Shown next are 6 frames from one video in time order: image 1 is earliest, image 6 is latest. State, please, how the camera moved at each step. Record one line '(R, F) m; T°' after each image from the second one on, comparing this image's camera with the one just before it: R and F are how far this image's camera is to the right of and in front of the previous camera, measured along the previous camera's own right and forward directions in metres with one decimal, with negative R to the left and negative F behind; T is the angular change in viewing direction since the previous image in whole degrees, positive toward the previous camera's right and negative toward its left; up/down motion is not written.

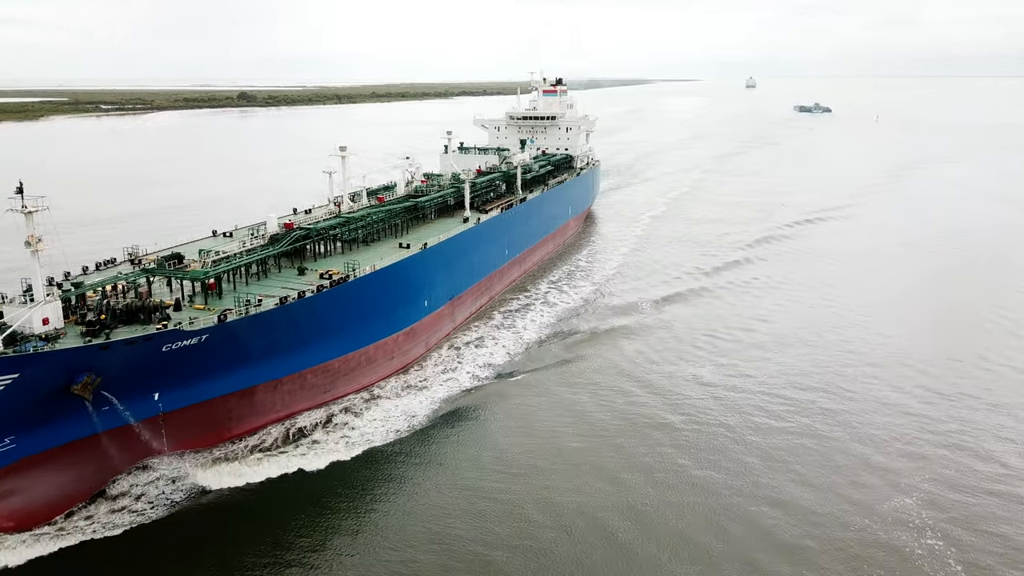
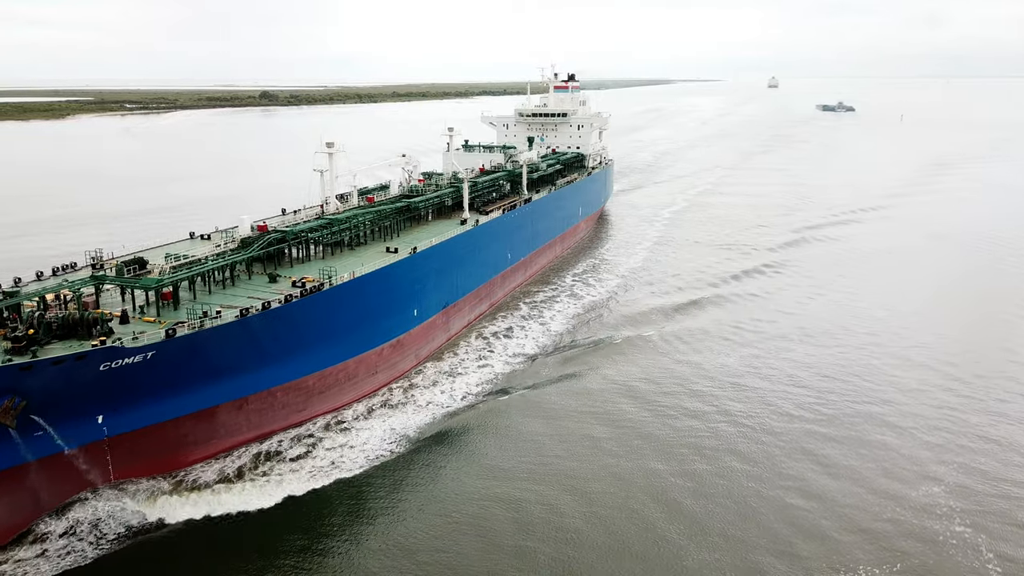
(+0.3, +1.2) m; -1°
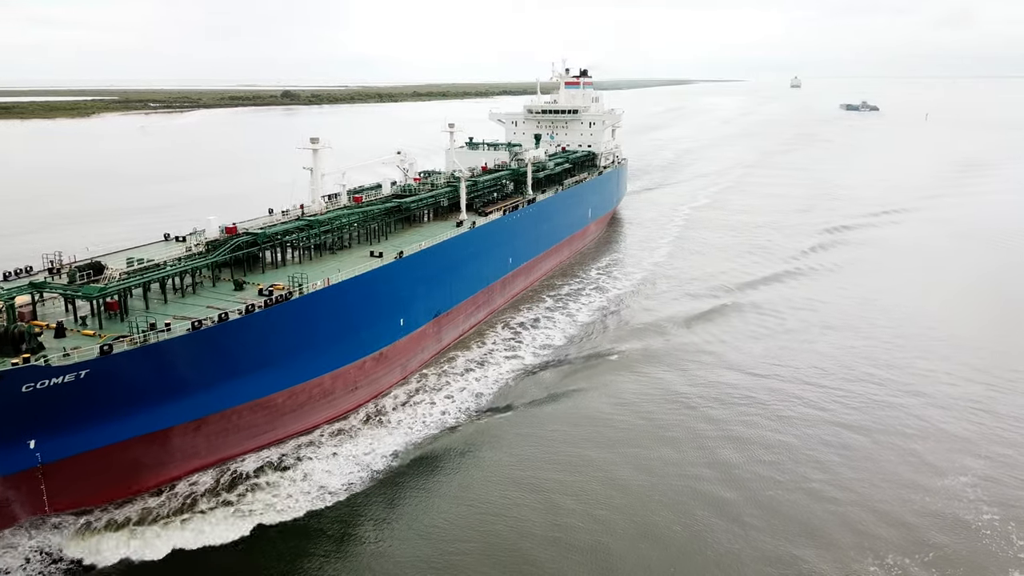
(+0.3, +1.1) m; -1°
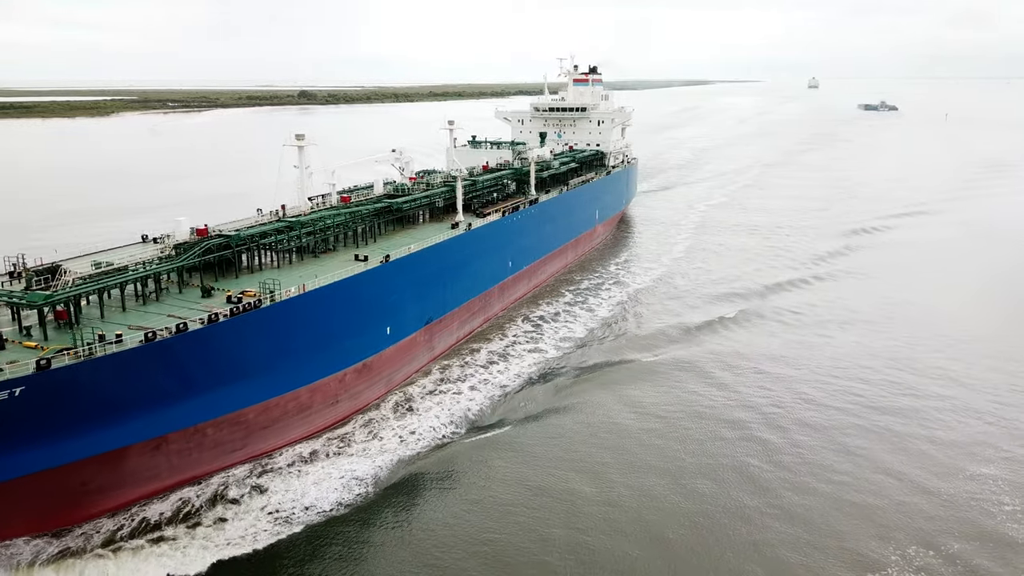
(+0.3, +0.8) m; -1°
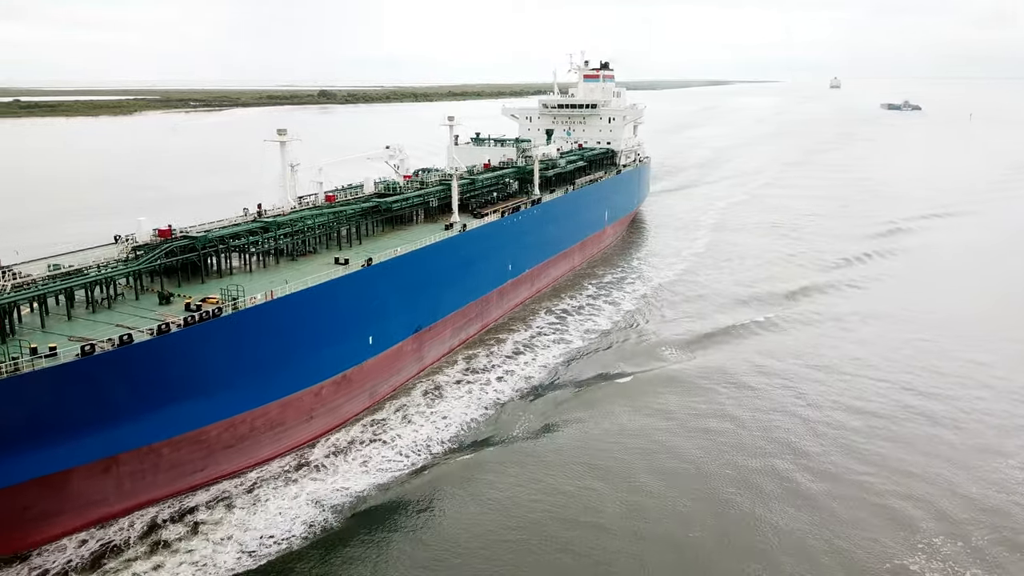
(+0.3, +0.9) m; -1°
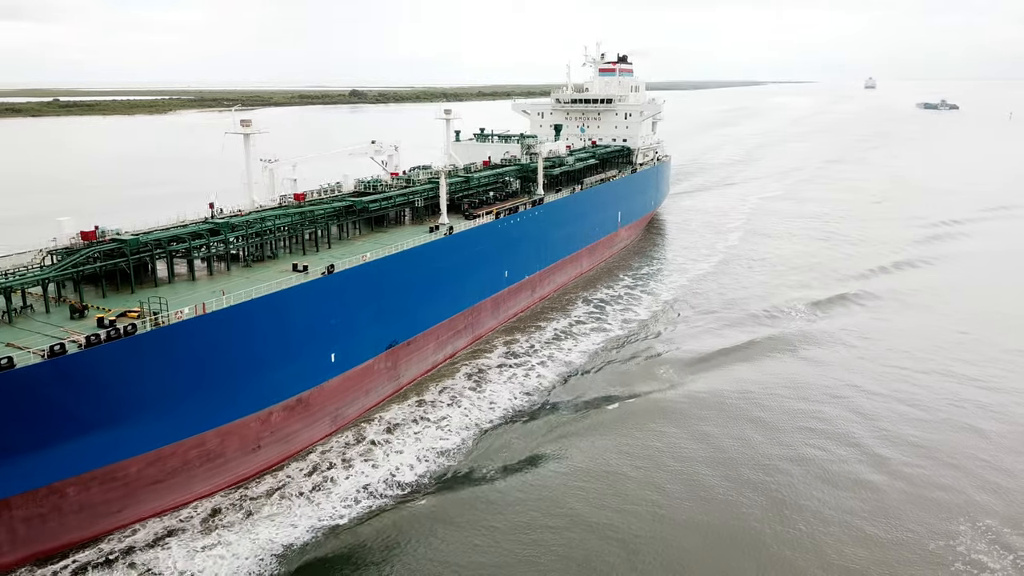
(+0.5, +1.3) m; -2°
